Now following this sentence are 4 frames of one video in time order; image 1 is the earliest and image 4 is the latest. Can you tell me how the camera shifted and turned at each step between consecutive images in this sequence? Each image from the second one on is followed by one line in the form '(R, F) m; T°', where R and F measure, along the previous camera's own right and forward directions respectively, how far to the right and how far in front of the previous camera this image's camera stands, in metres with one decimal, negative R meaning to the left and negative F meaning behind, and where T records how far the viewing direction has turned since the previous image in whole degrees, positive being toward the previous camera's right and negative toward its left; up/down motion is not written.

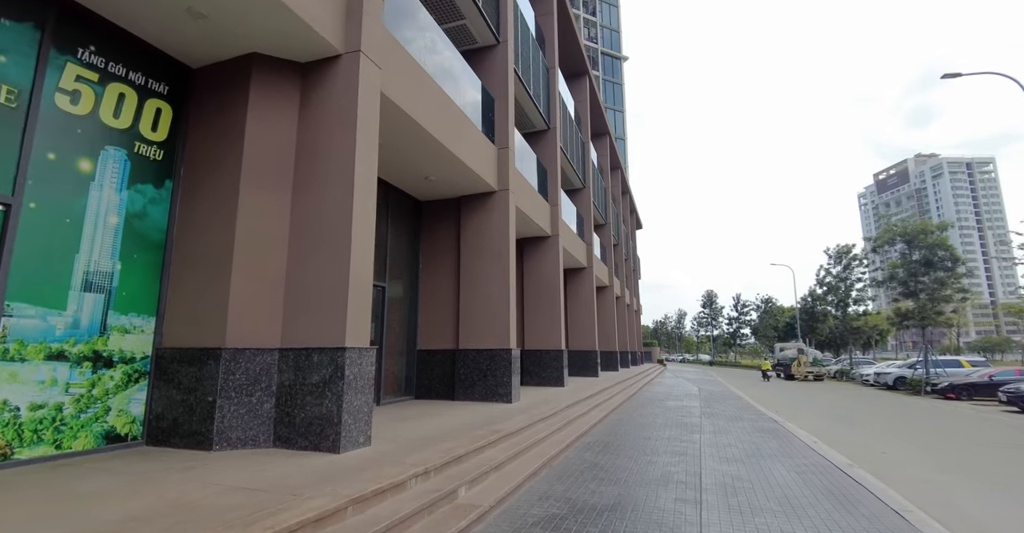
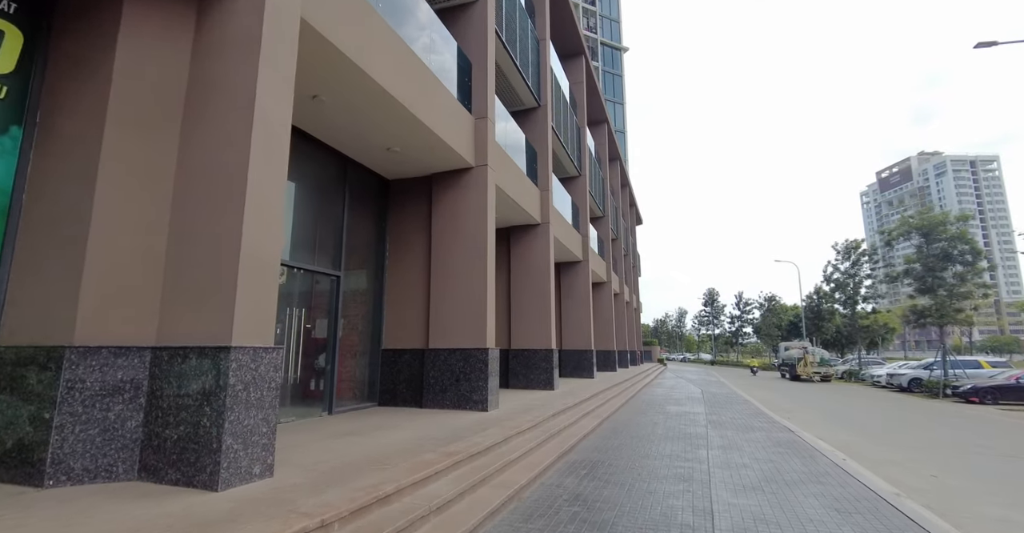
(+0.4, +1.5) m; 0°
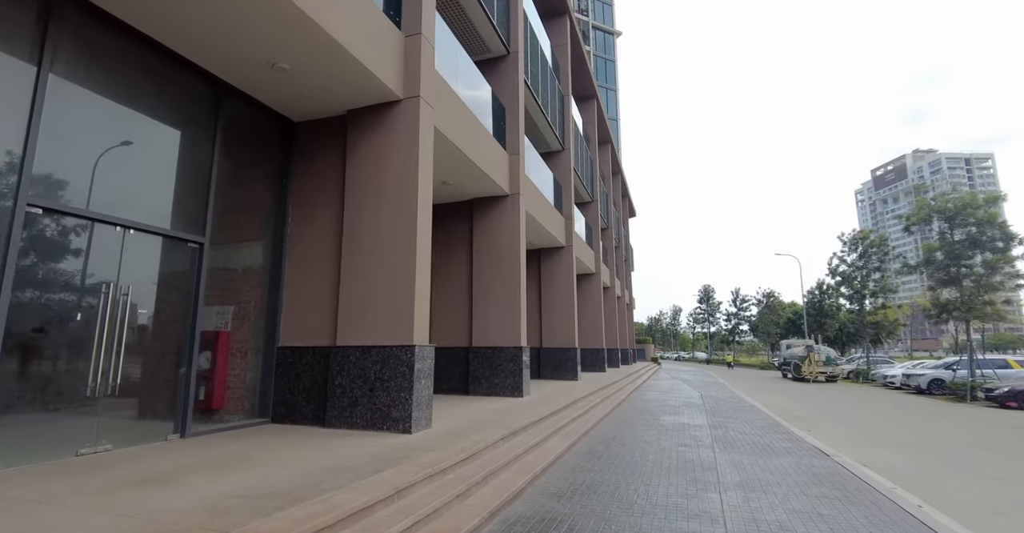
(+0.8, +2.6) m; +1°
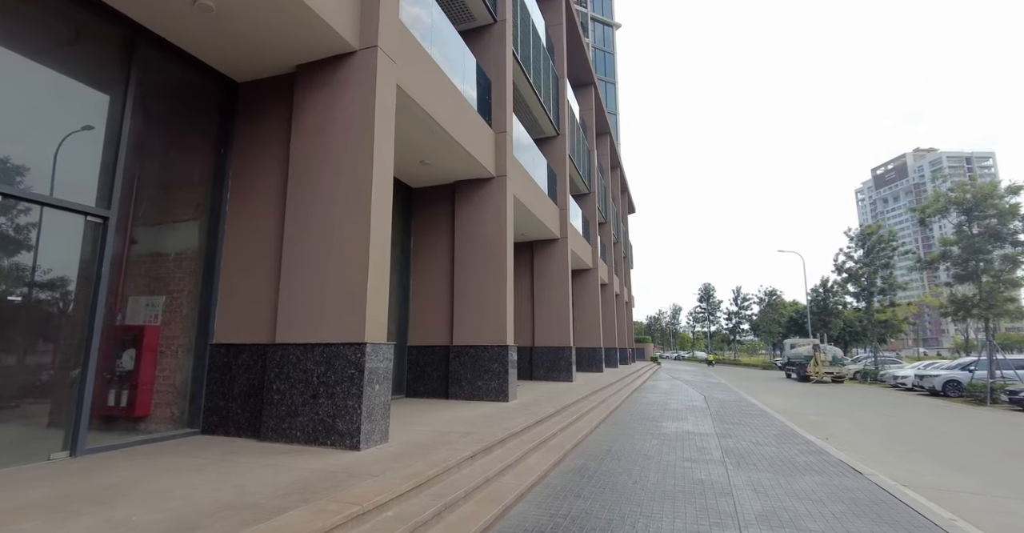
(+0.3, +1.2) m; 0°
